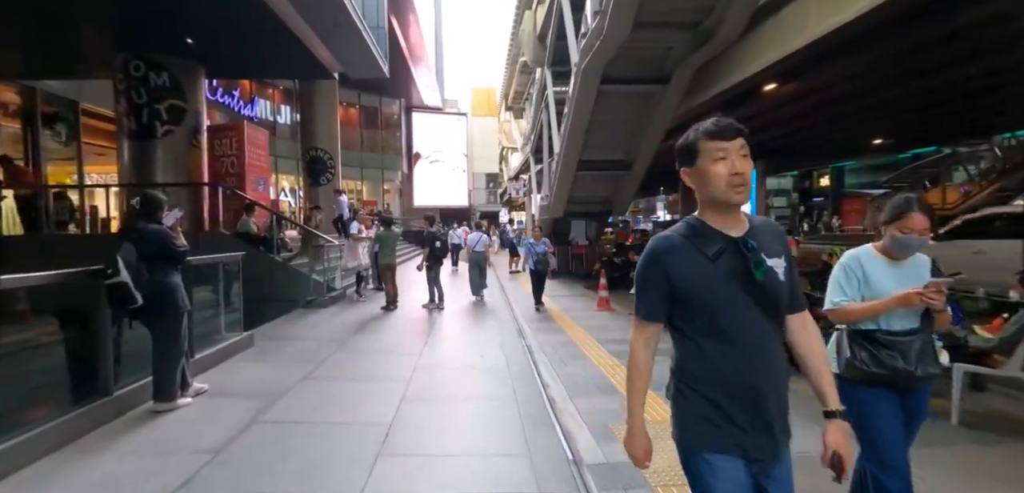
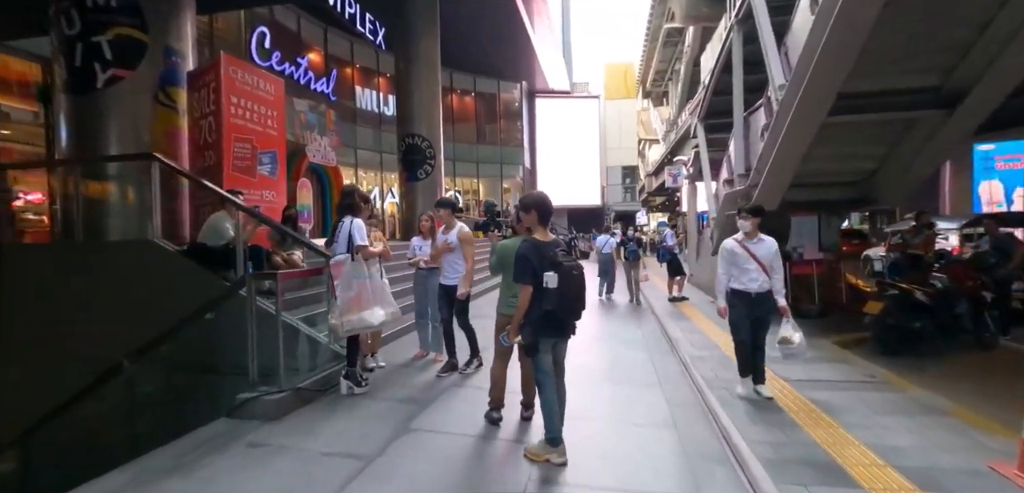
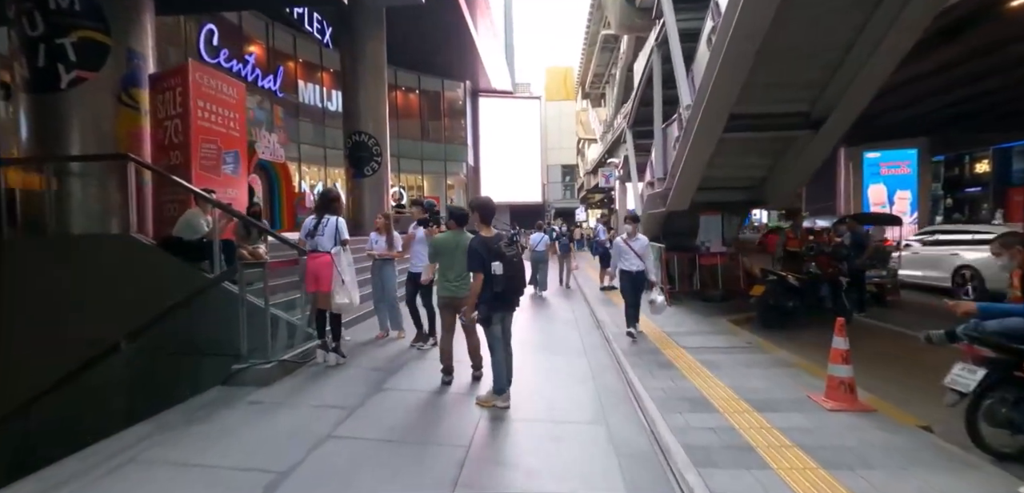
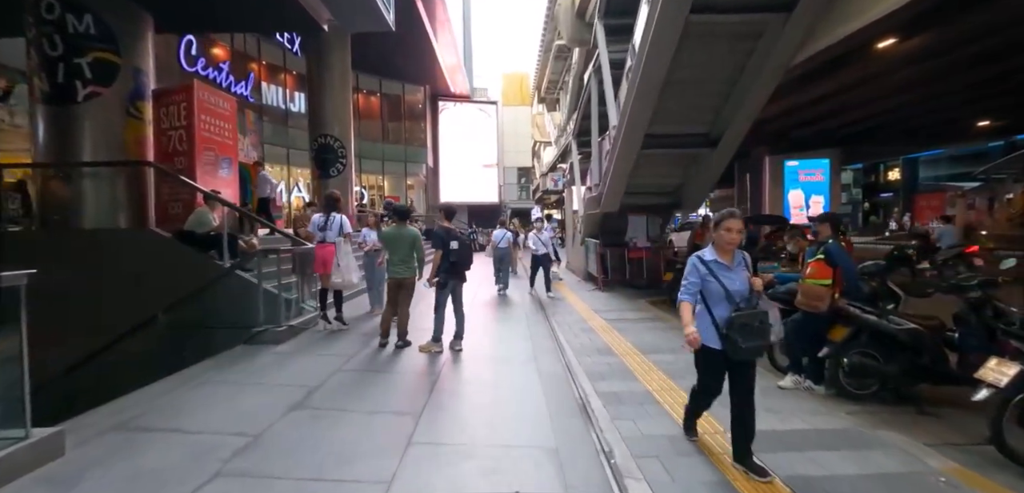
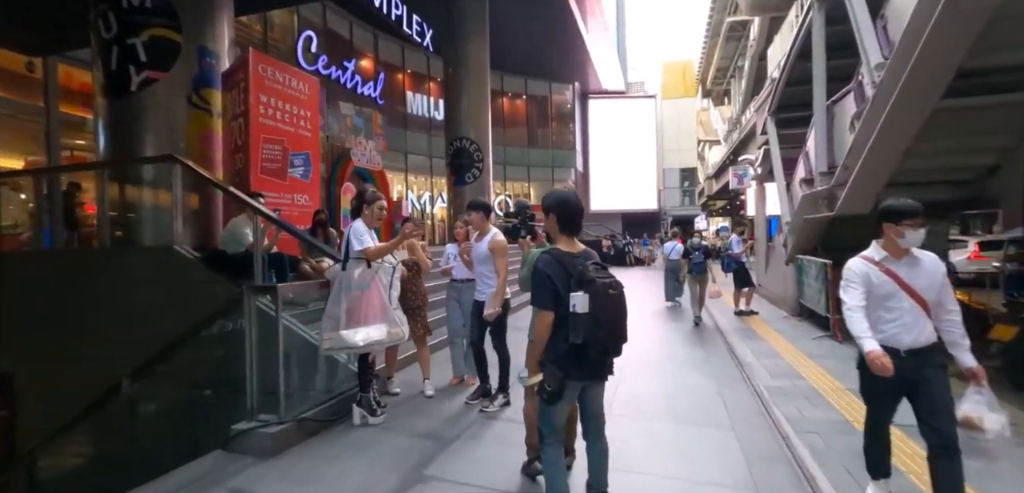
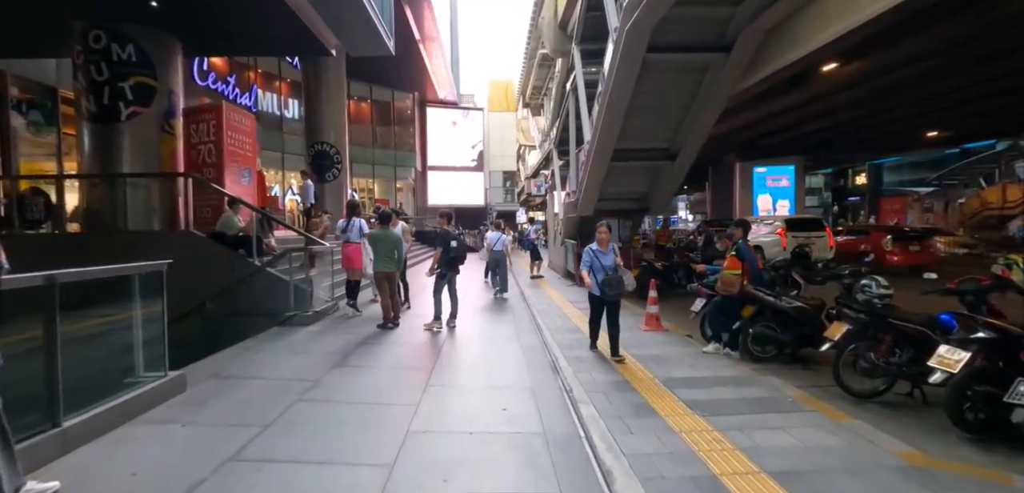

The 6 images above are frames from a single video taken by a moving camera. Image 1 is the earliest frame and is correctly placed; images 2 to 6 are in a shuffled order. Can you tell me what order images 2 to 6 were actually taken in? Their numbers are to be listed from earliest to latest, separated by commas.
6, 4, 3, 2, 5
